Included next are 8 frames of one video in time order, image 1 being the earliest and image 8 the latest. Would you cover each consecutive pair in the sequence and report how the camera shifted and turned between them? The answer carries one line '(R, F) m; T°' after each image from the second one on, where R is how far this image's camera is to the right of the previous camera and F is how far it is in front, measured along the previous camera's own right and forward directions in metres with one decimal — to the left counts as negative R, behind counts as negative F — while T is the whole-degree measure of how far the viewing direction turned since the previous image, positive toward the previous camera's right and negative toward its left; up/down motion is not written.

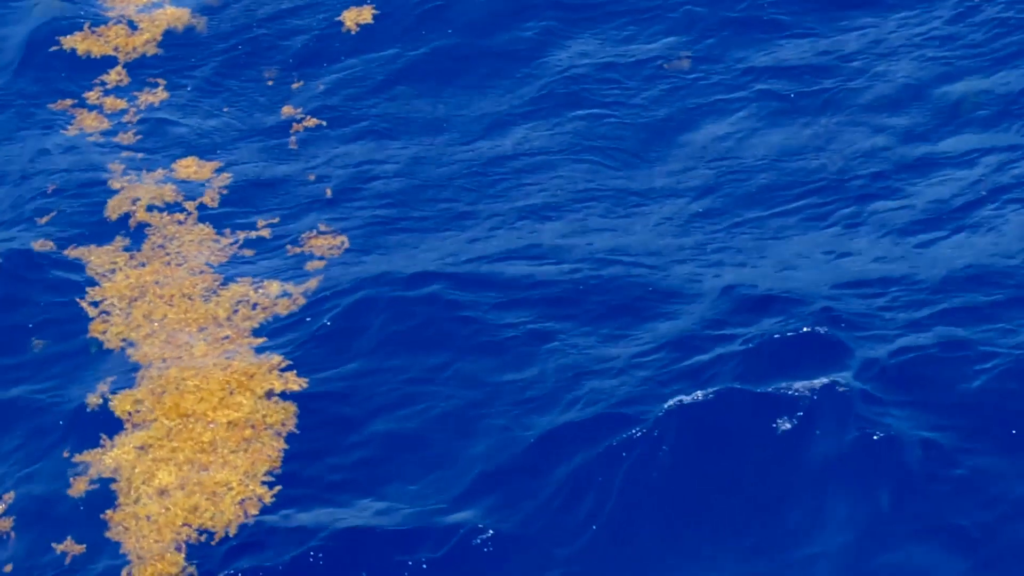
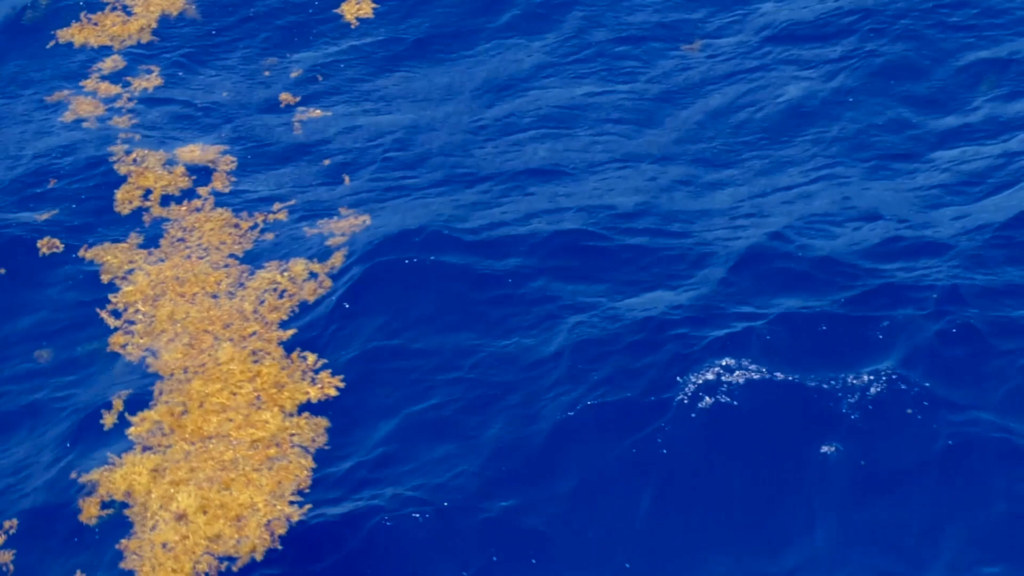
(-0.5, +1.0) m; +1°
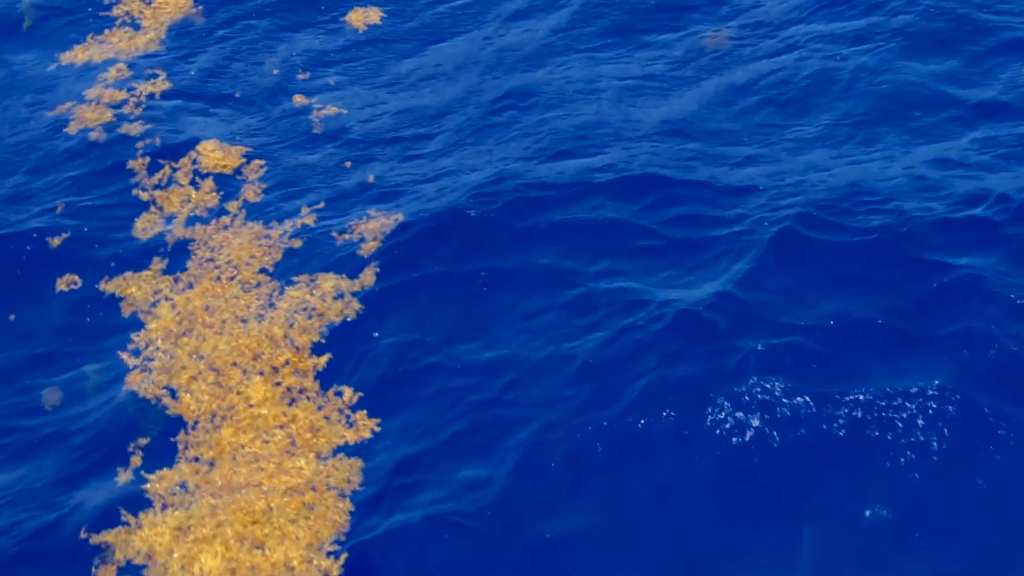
(-0.4, +1.0) m; 0°
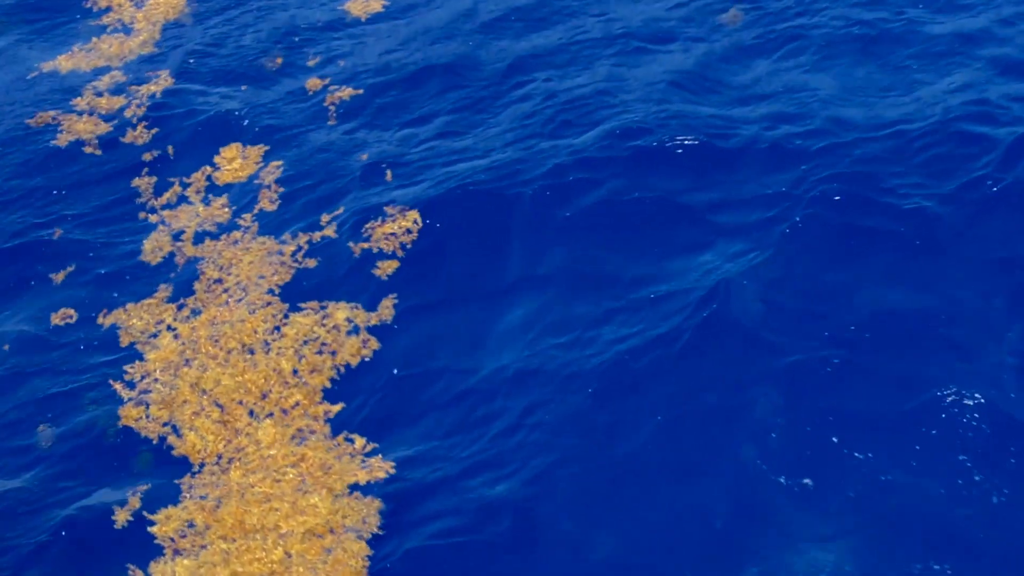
(-0.2, +0.9) m; 0°
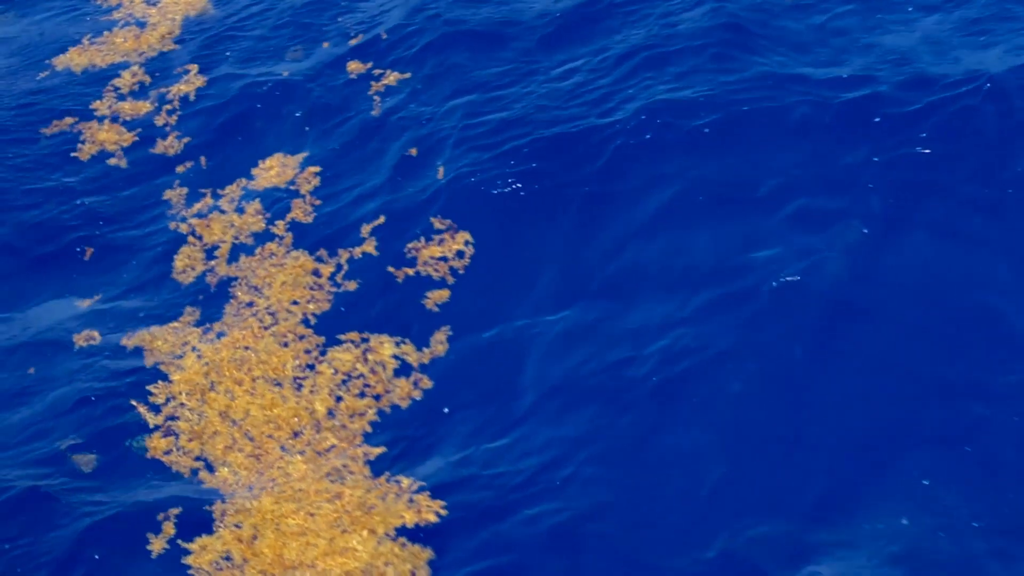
(-0.1, +1.1) m; -1°
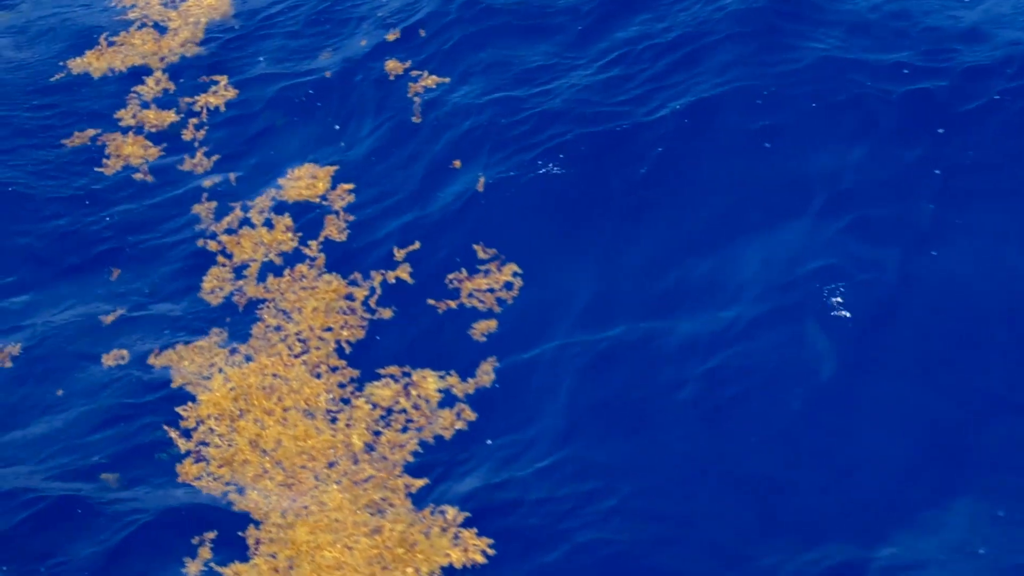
(-0.1, +0.7) m; -1°
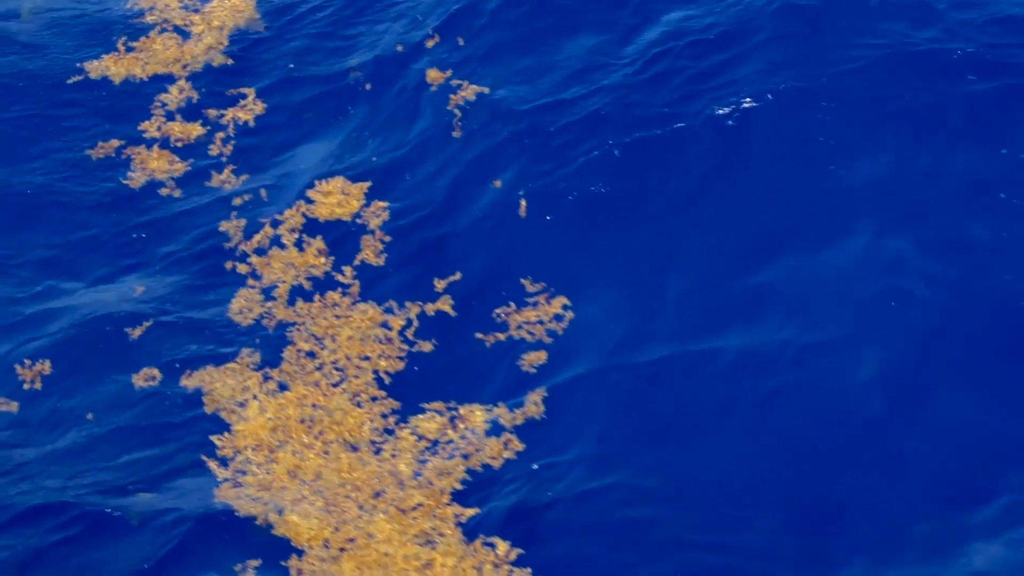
(-0.1, +0.6) m; -1°
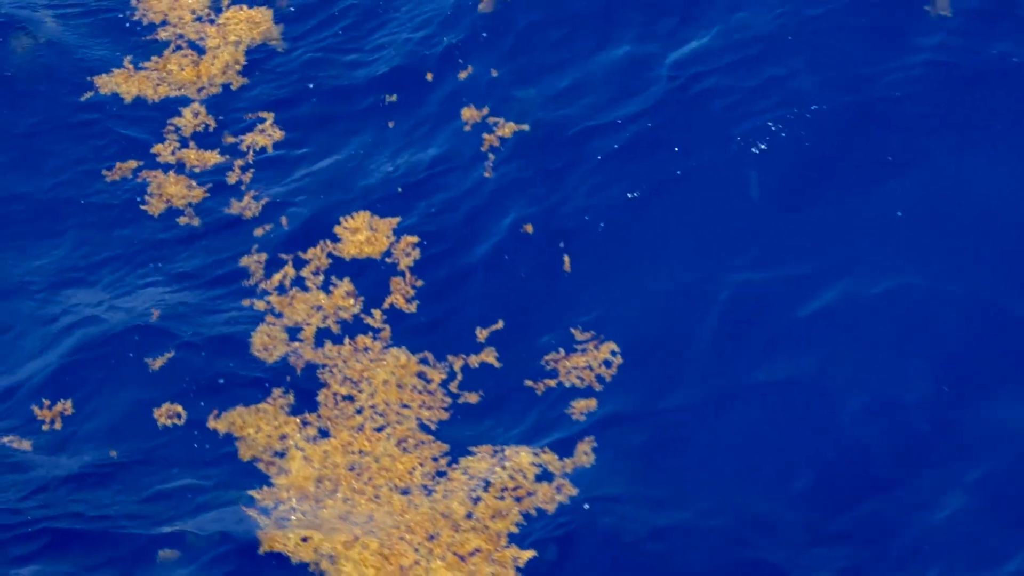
(-0.2, +0.7) m; 0°
